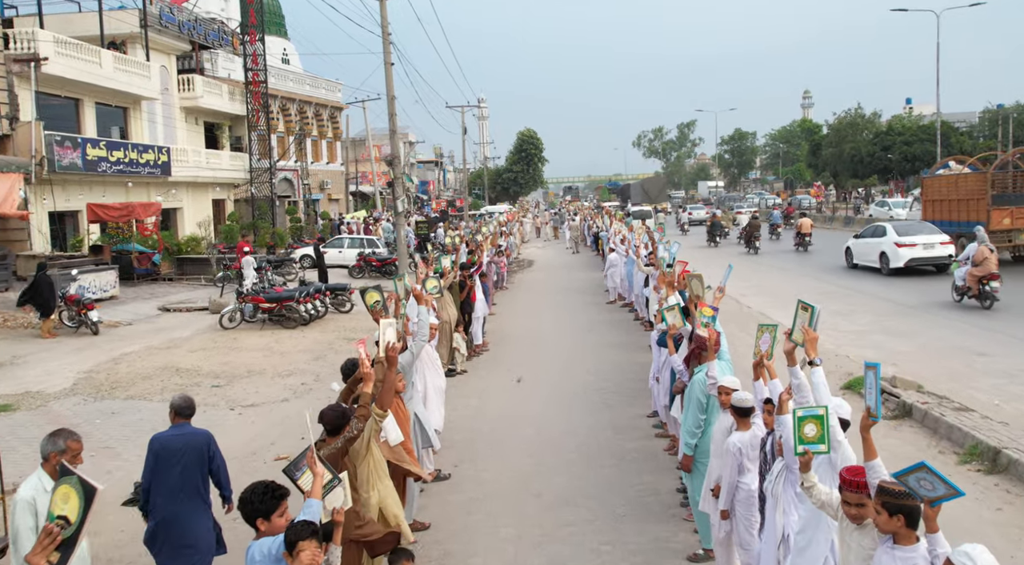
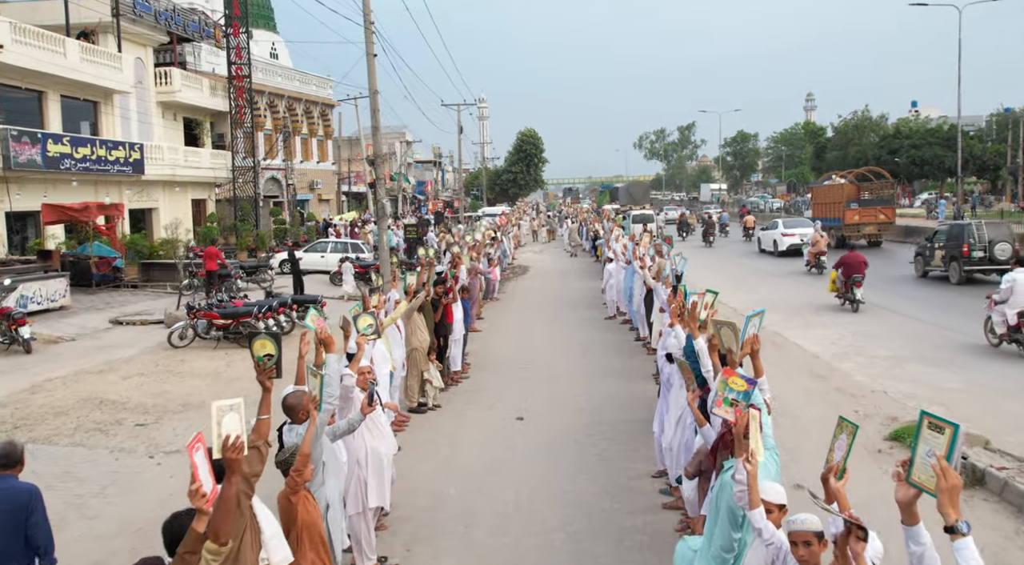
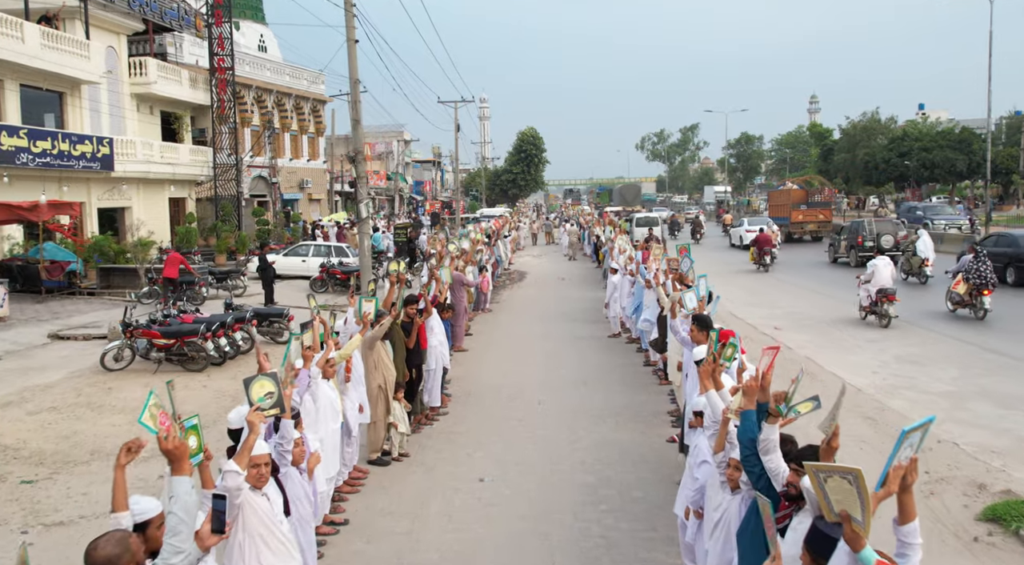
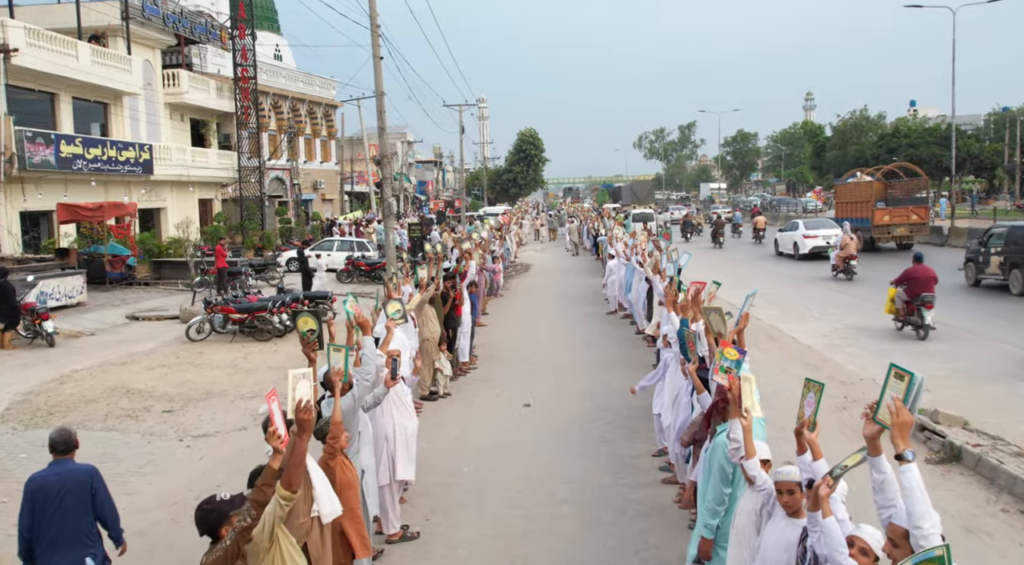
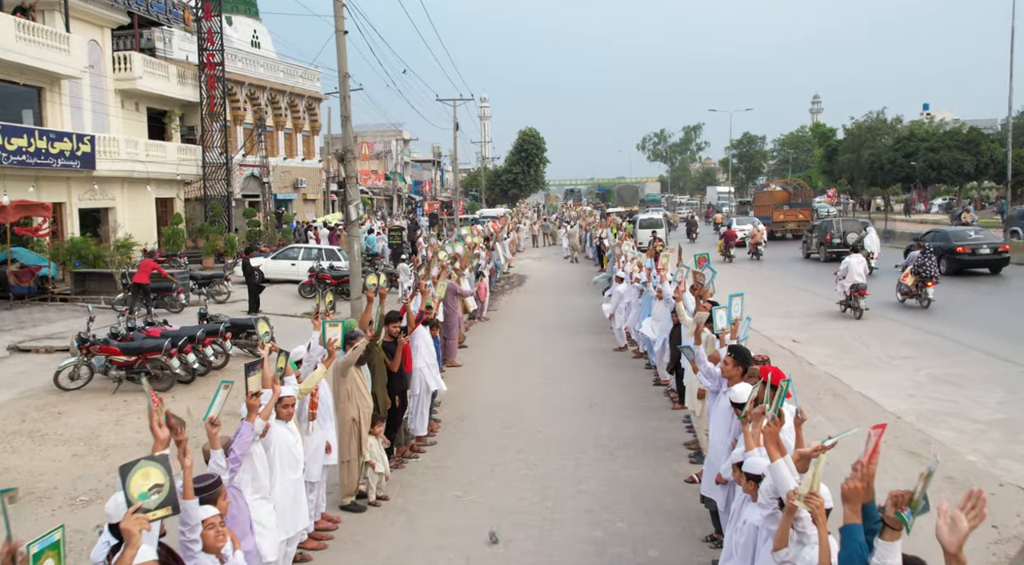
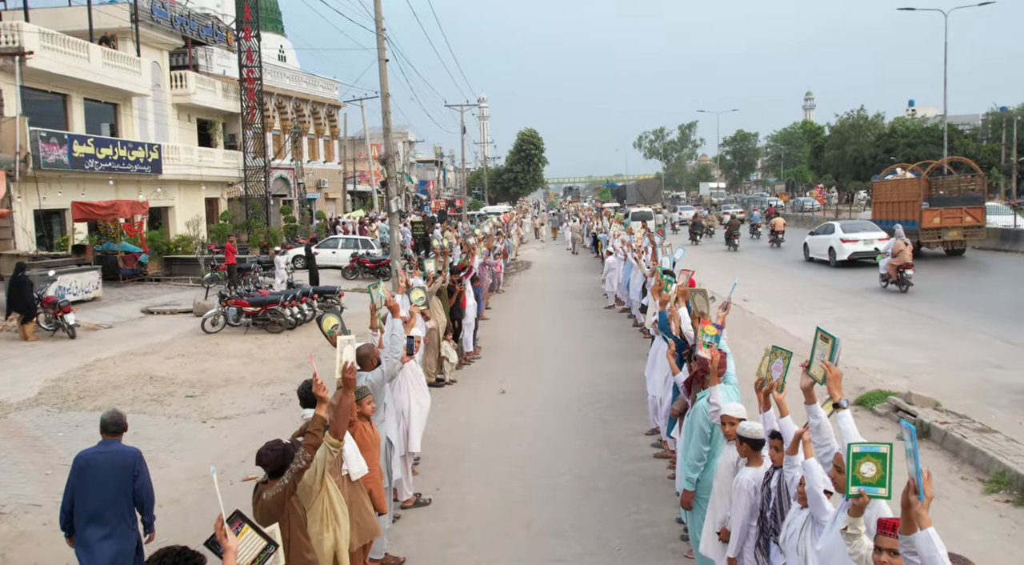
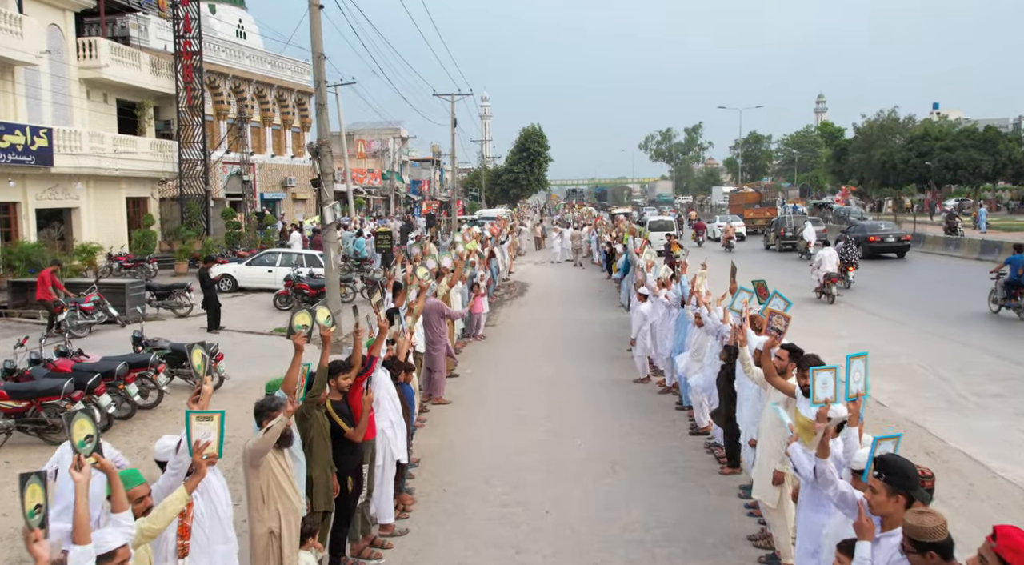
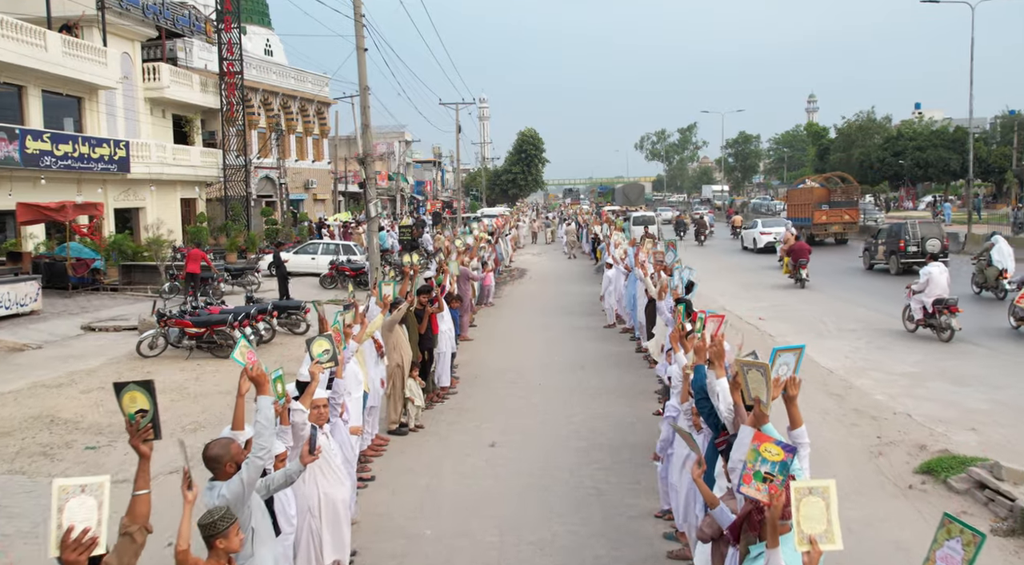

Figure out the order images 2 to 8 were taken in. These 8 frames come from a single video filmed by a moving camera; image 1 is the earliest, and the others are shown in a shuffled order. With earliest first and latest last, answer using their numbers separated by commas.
6, 4, 2, 8, 3, 5, 7
